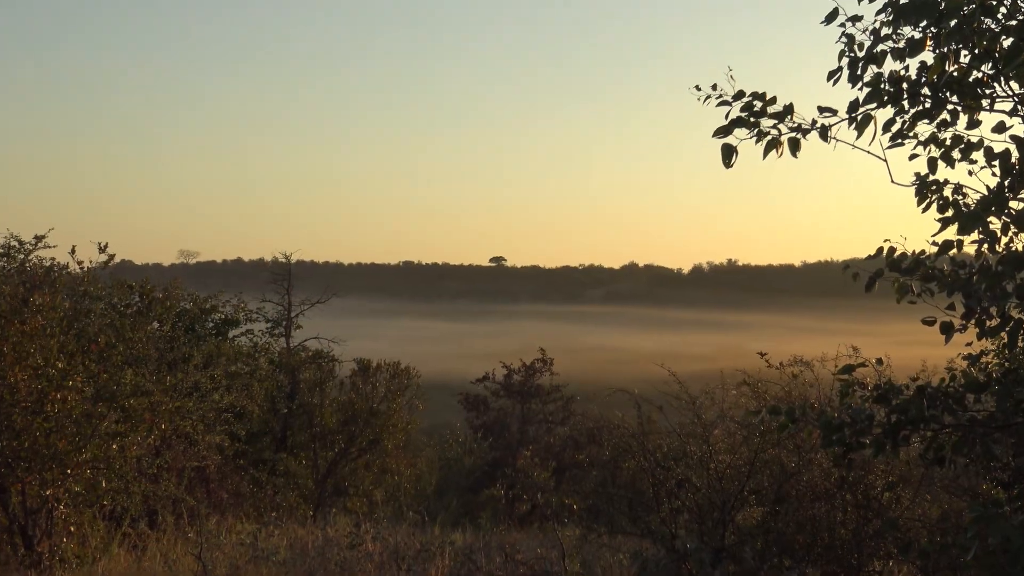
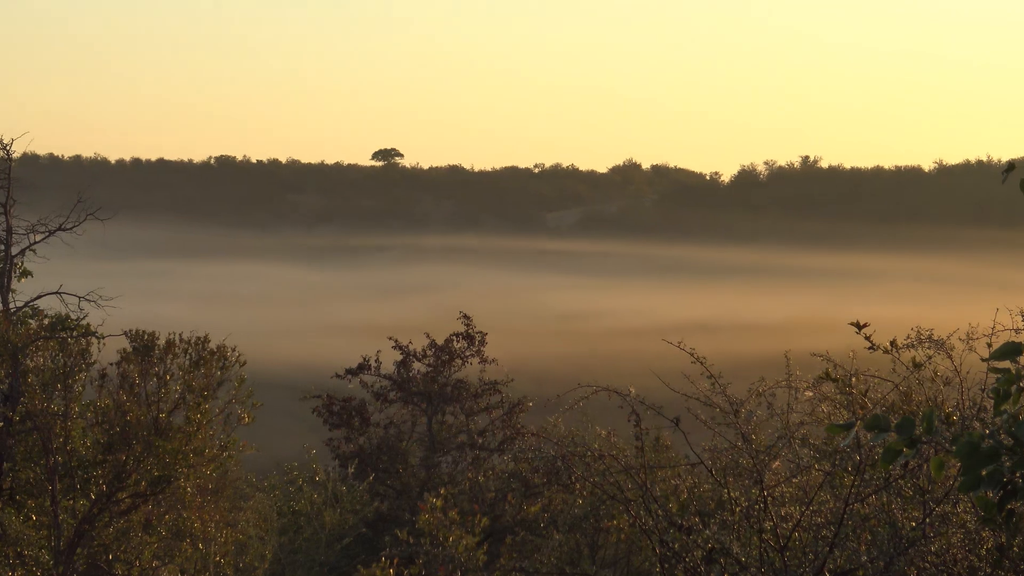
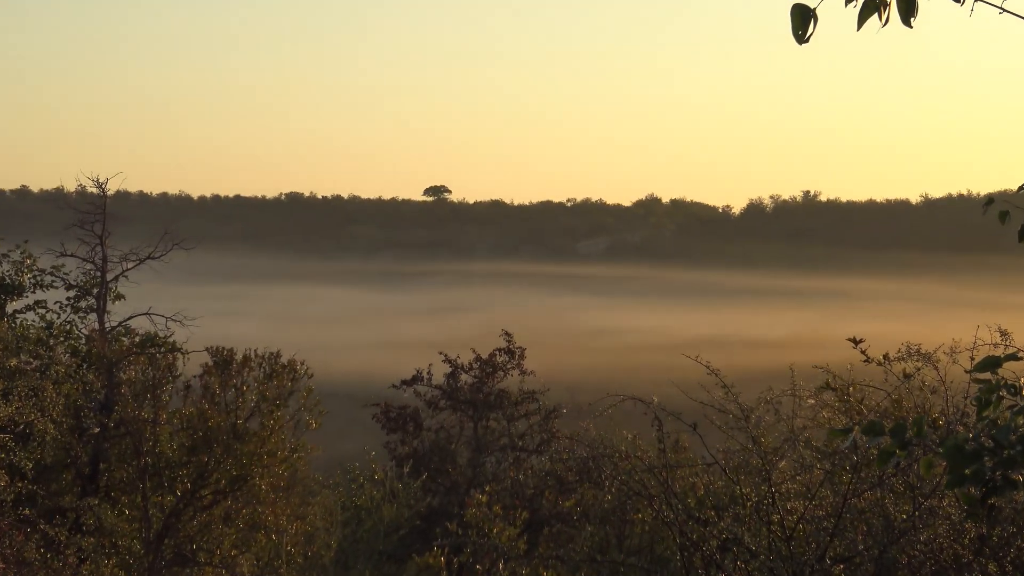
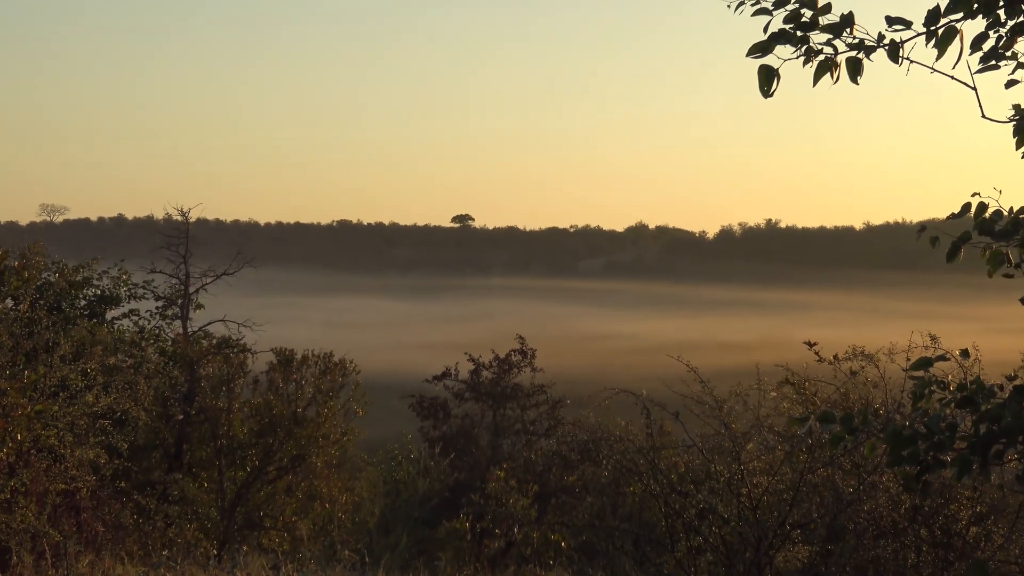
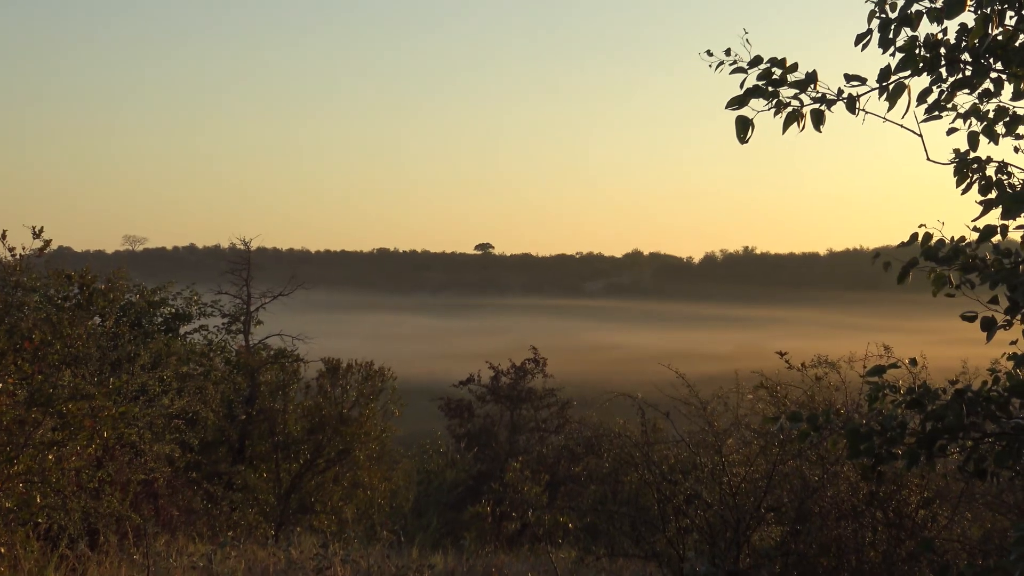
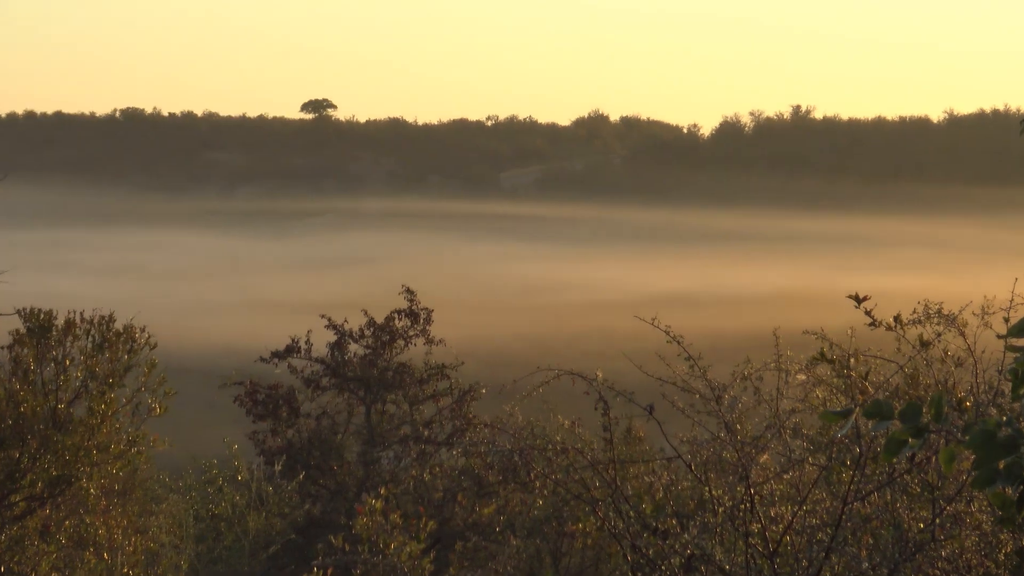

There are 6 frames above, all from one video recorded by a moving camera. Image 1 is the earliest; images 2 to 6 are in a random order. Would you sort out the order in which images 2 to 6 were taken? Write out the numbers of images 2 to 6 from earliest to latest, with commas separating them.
5, 4, 3, 2, 6
